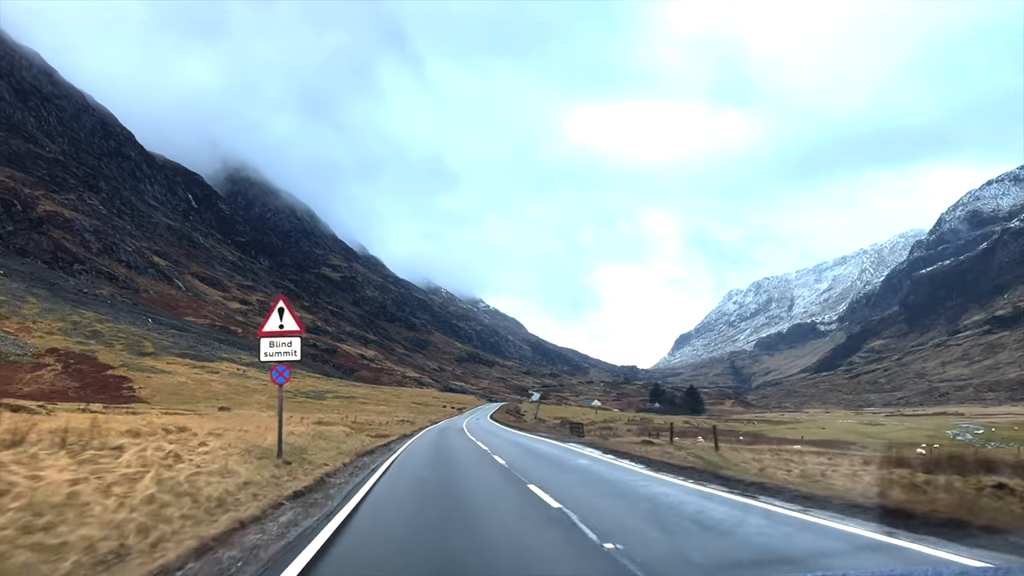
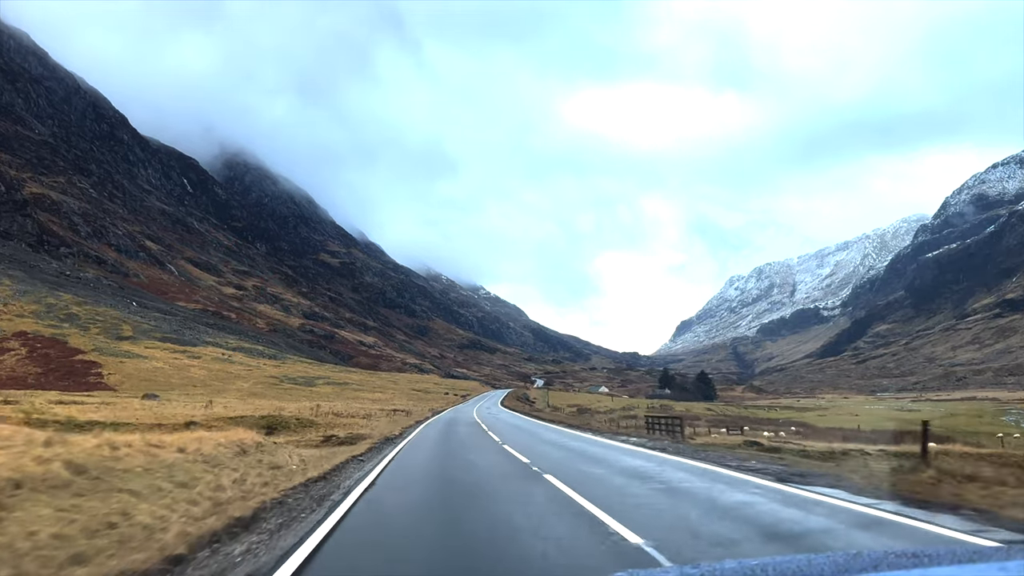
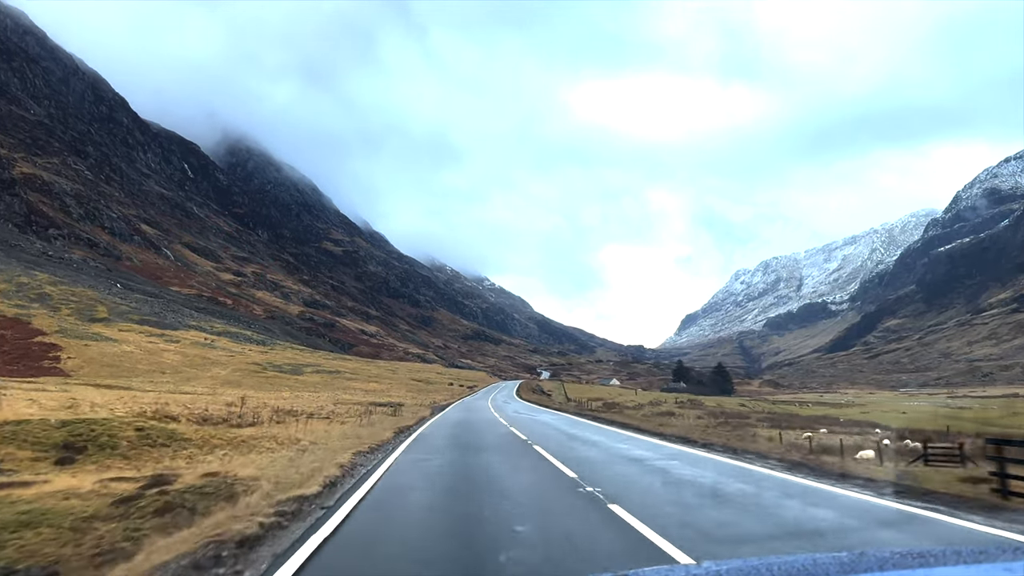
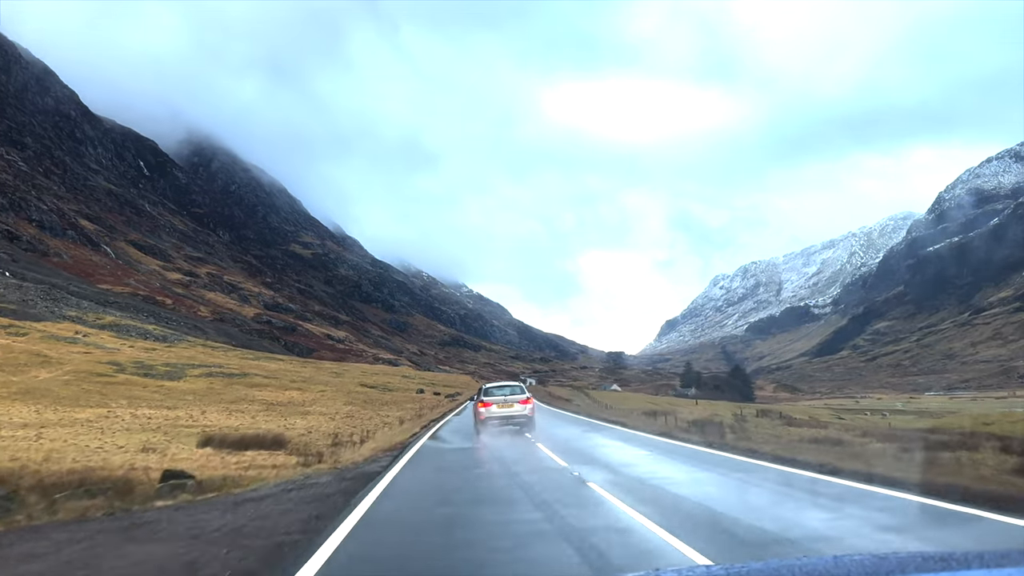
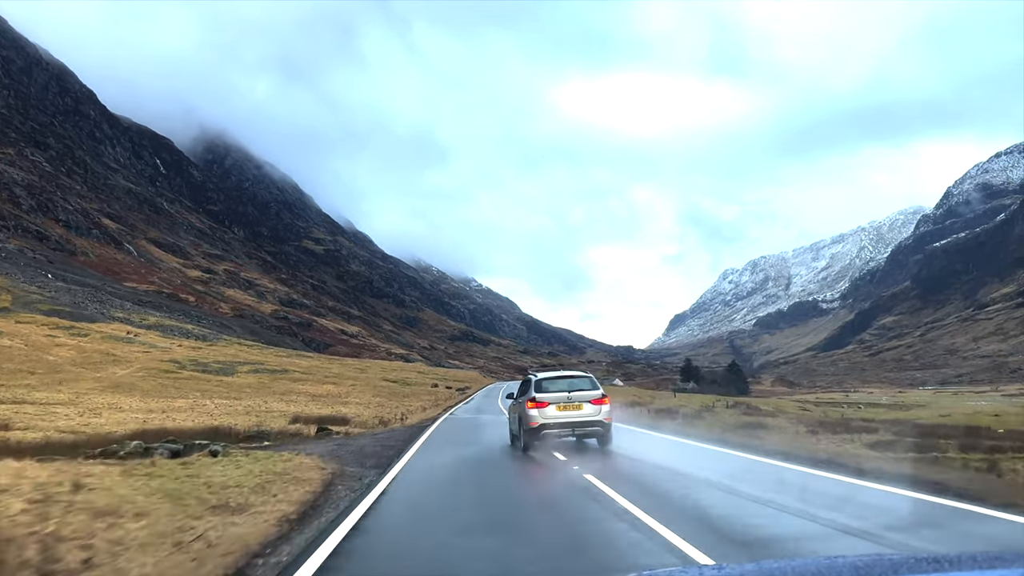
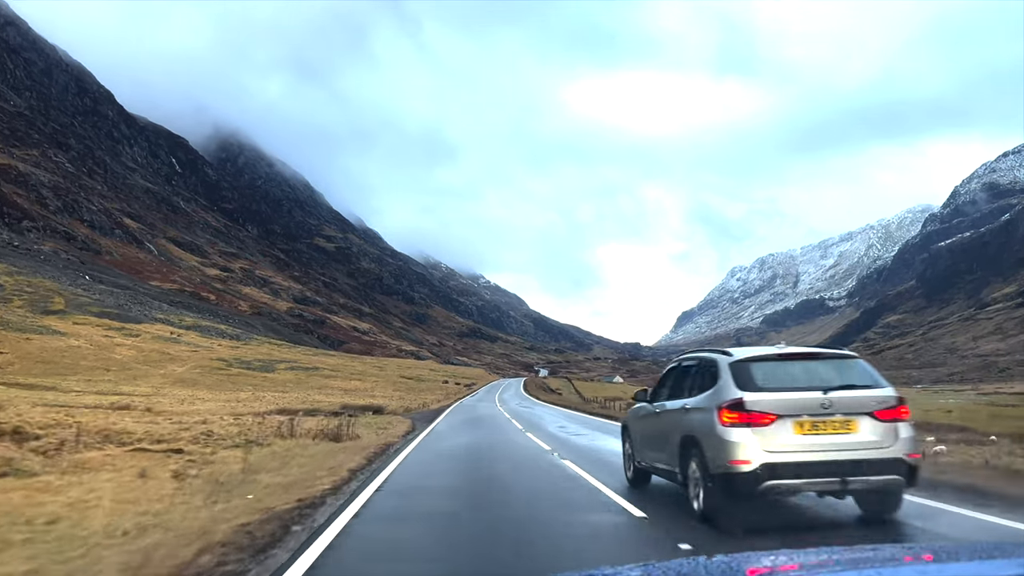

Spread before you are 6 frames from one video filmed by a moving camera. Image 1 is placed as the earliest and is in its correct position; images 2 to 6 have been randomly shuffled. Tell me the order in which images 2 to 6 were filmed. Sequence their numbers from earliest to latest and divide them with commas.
2, 3, 6, 5, 4
